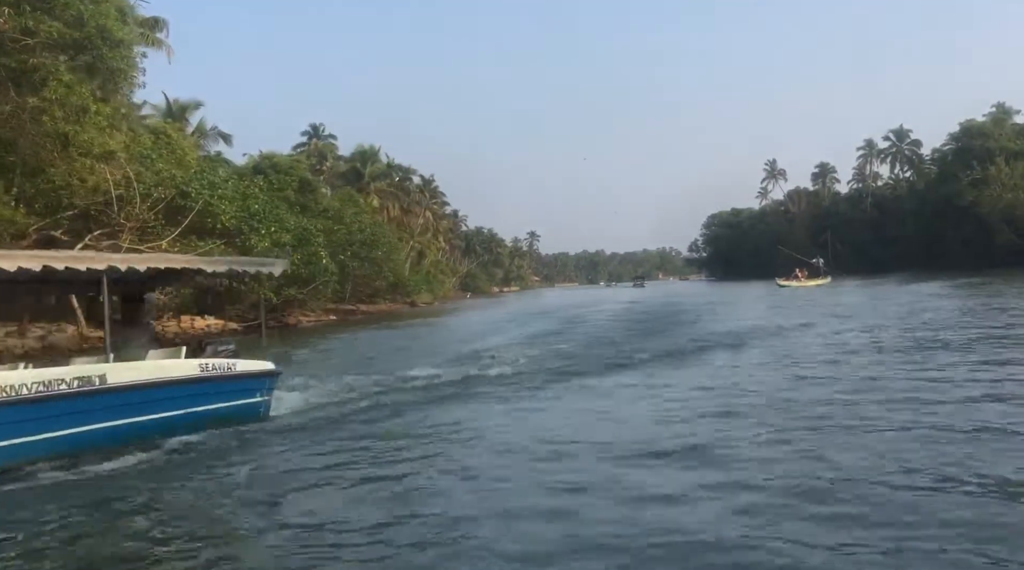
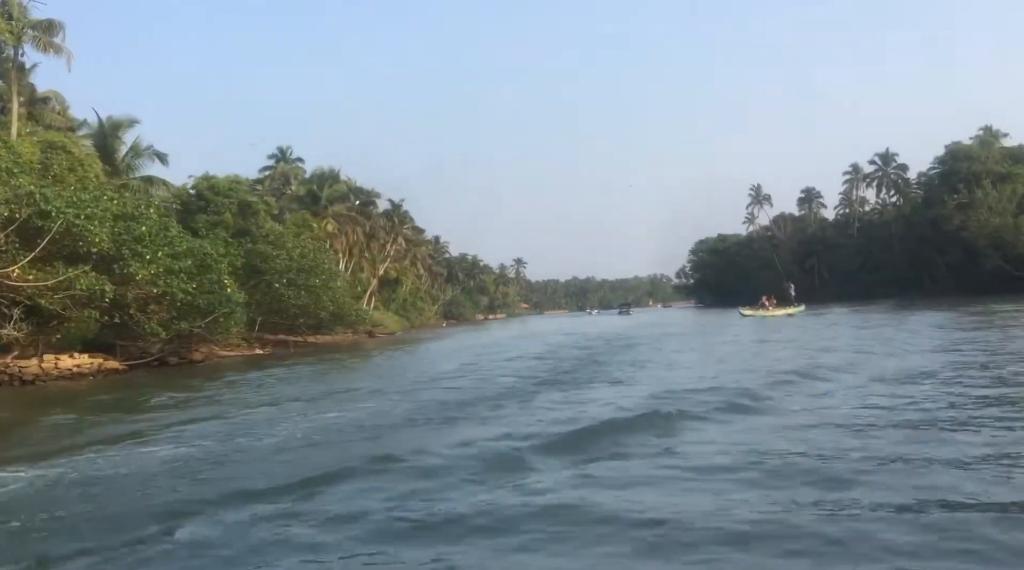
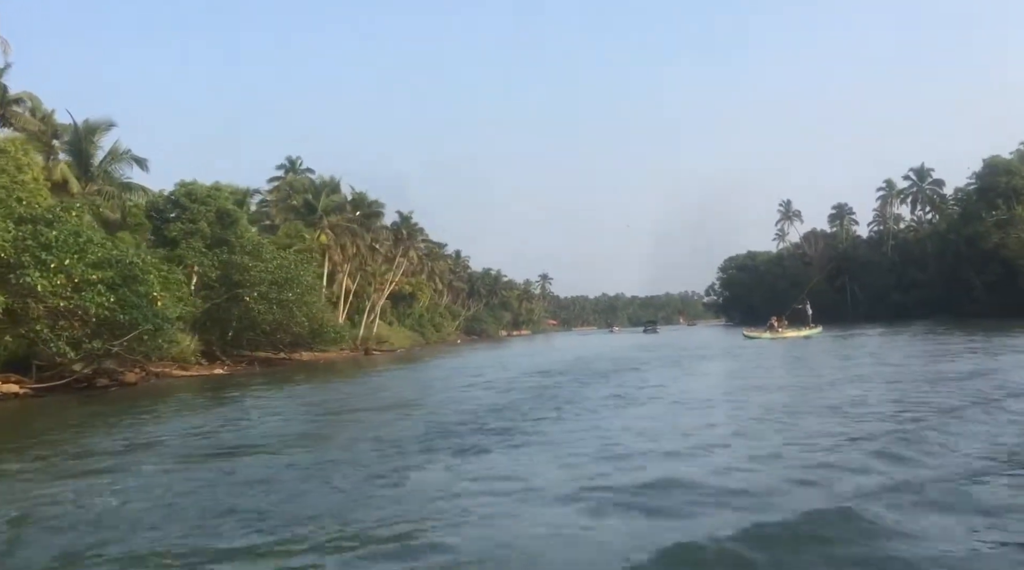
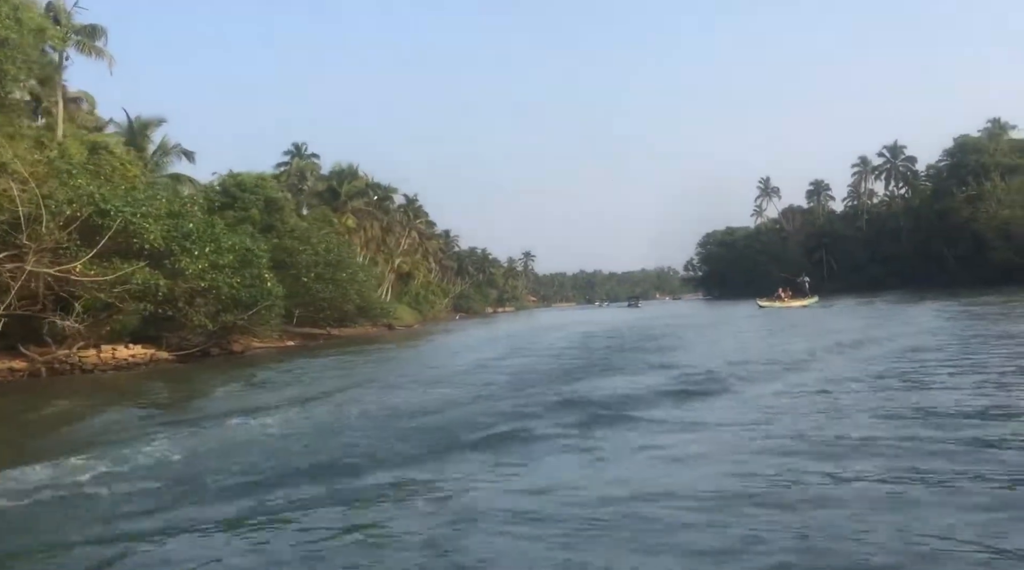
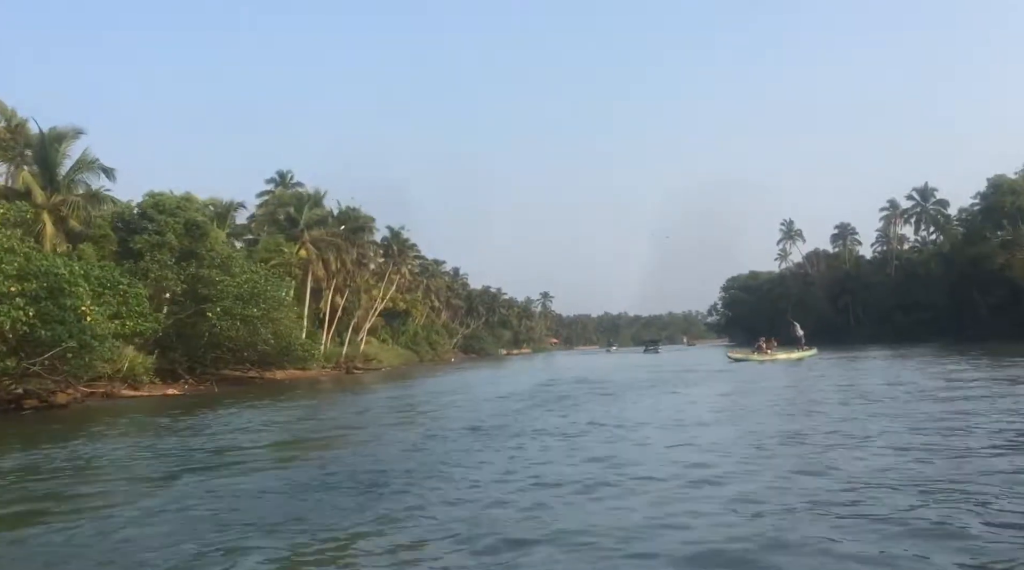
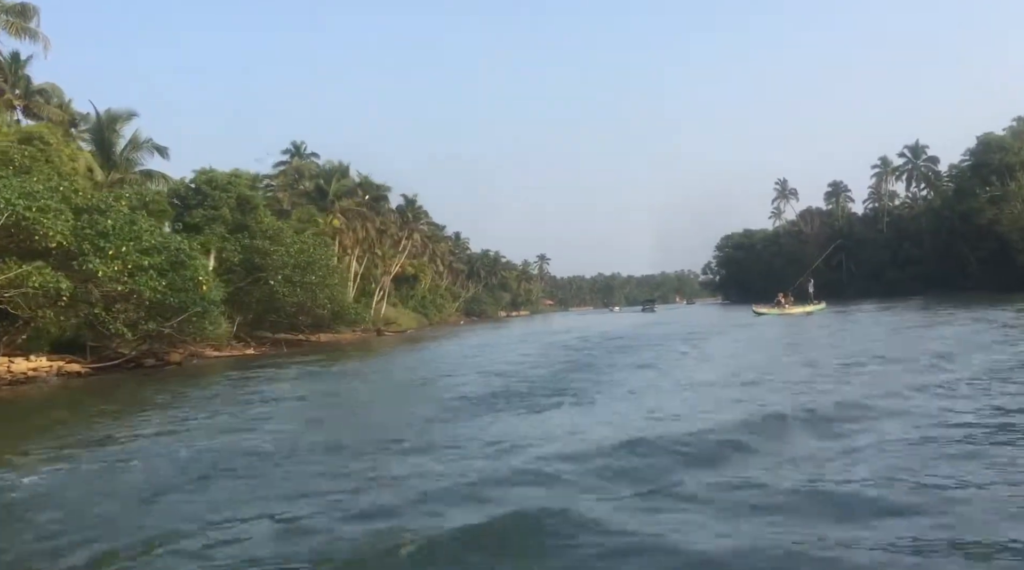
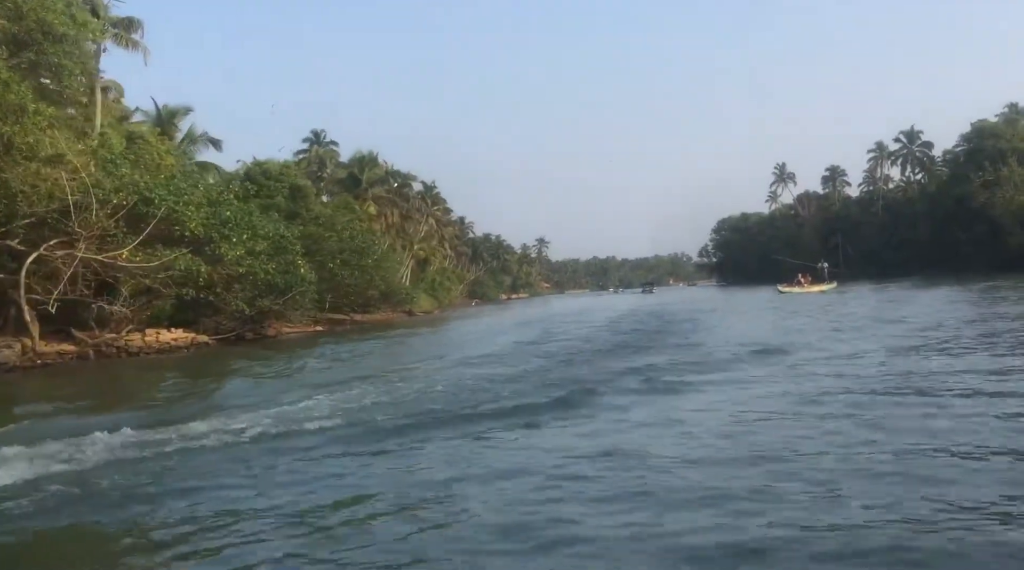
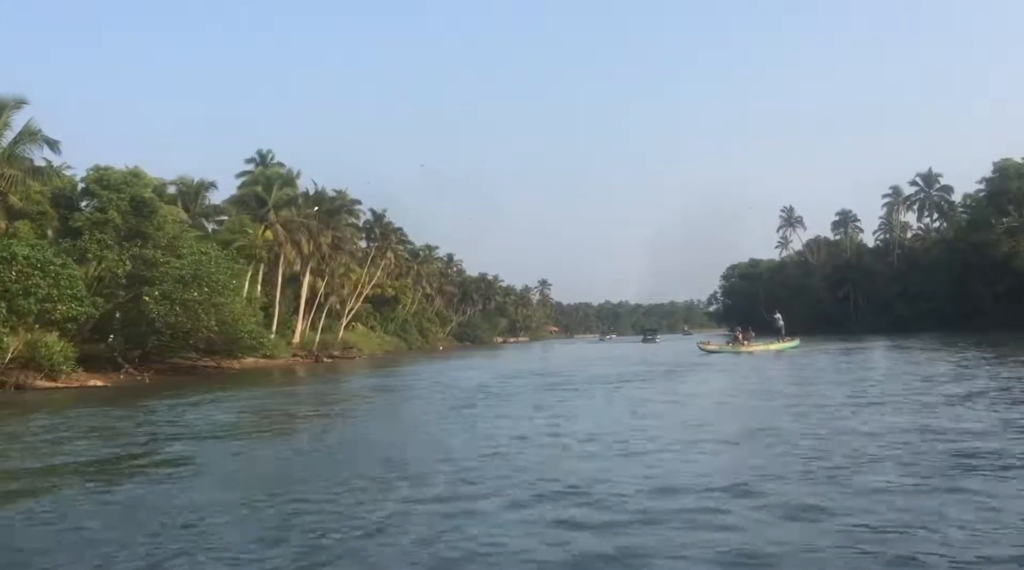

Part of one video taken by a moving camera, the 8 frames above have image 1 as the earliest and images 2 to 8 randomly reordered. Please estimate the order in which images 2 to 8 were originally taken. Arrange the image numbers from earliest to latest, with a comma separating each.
7, 4, 2, 6, 3, 5, 8
